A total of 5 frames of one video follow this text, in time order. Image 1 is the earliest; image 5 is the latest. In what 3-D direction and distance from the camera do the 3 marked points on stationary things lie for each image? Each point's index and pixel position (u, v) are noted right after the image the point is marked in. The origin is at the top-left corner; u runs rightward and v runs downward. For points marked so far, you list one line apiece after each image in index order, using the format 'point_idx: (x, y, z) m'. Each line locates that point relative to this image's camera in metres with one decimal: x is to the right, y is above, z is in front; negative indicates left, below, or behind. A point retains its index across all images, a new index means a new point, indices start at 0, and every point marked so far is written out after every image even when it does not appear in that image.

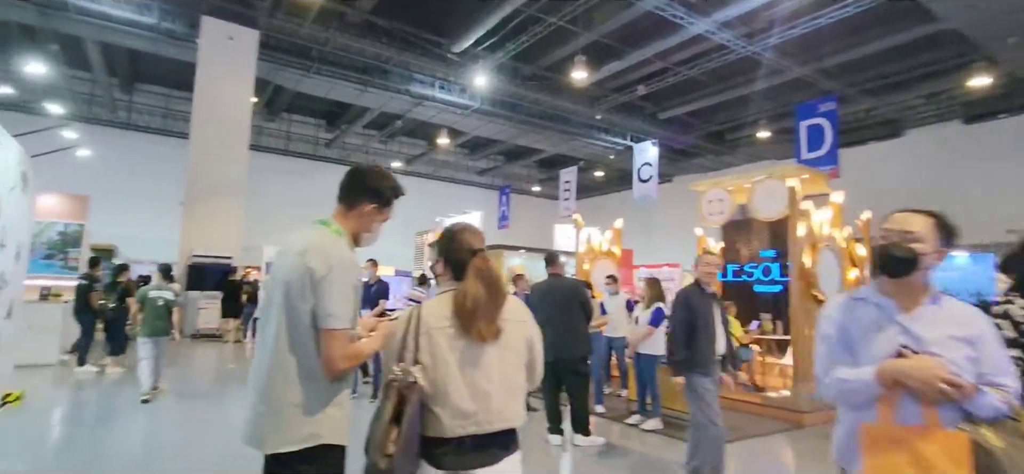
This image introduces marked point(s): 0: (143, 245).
0: (-11.1, -0.3, +16.1) m
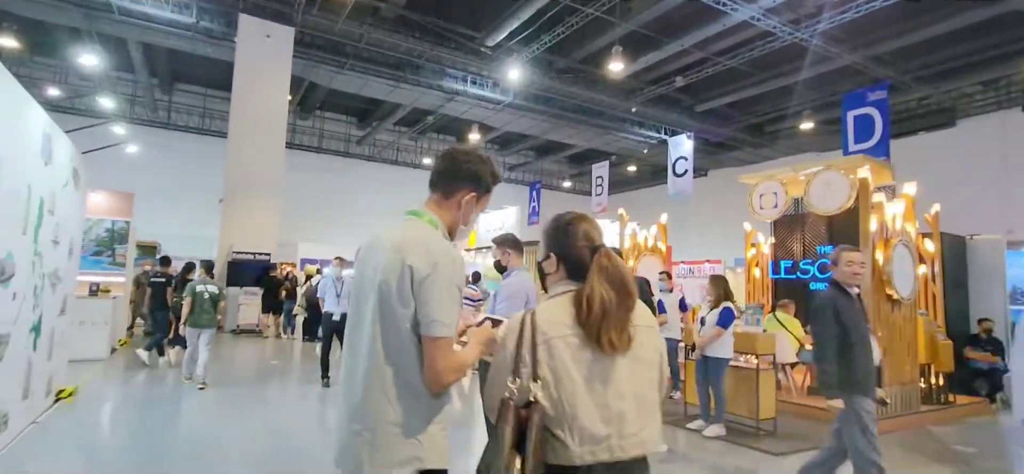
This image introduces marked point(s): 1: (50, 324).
0: (-10.1, -0.2, +16.4) m
1: (-3.2, -0.6, +3.7) m
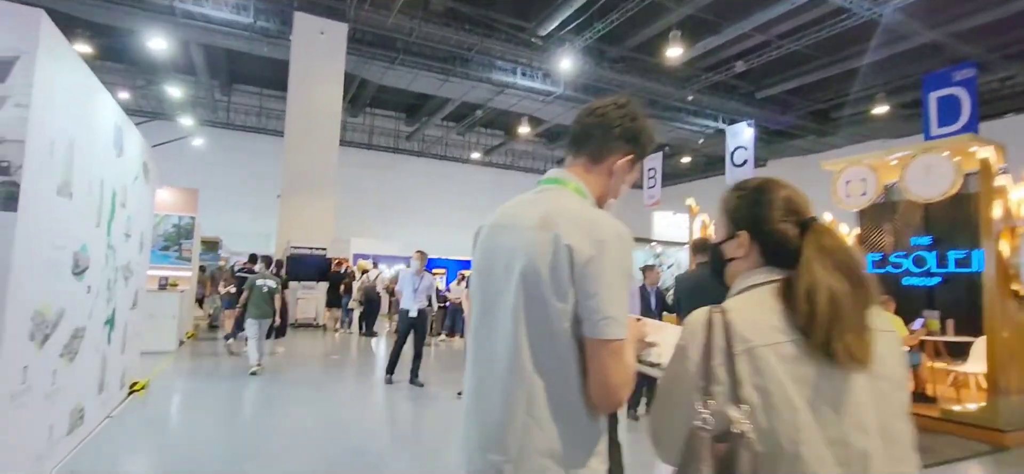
0: (-8.6, 0.0, +17.0) m
1: (-2.7, -0.6, +3.7) m
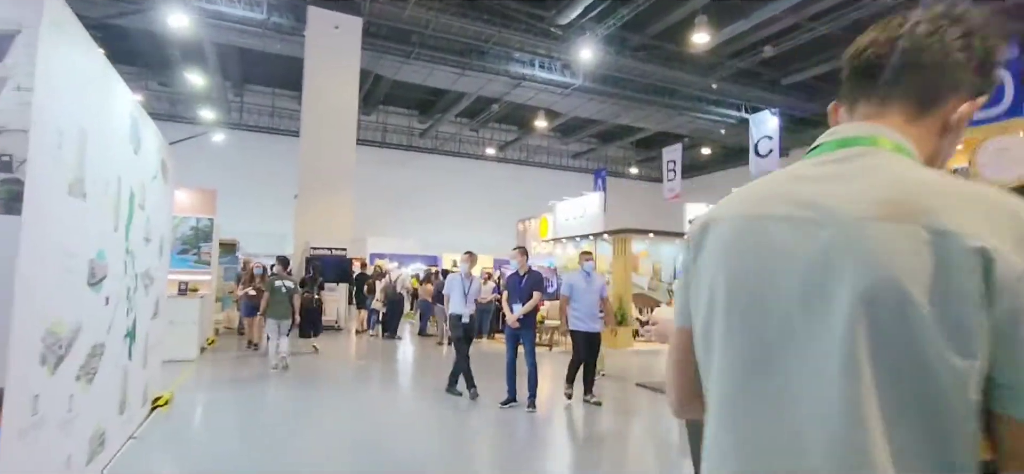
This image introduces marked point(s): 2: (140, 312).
0: (-8.0, -0.1, +16.8) m
1: (-2.4, -0.6, +3.4) m
2: (-2.3, -0.5, +3.3) m
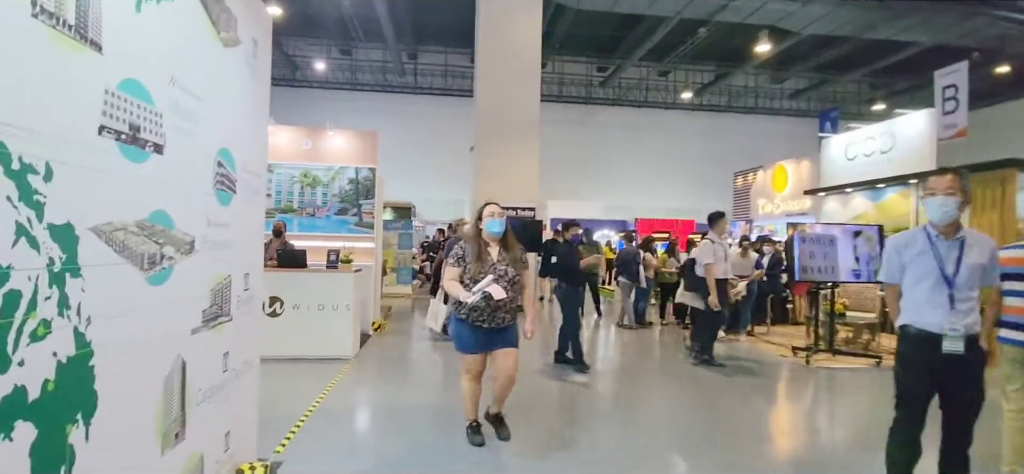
0: (-2.3, +0.9, +15.9) m
1: (-1.0, -0.3, +1.5) m
2: (-0.9, -0.2, +1.3) m
